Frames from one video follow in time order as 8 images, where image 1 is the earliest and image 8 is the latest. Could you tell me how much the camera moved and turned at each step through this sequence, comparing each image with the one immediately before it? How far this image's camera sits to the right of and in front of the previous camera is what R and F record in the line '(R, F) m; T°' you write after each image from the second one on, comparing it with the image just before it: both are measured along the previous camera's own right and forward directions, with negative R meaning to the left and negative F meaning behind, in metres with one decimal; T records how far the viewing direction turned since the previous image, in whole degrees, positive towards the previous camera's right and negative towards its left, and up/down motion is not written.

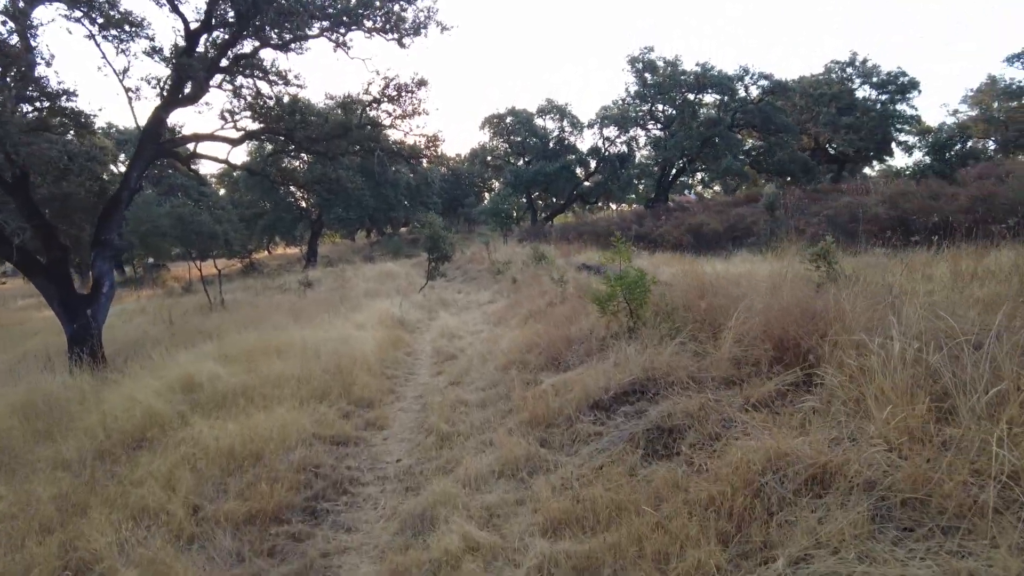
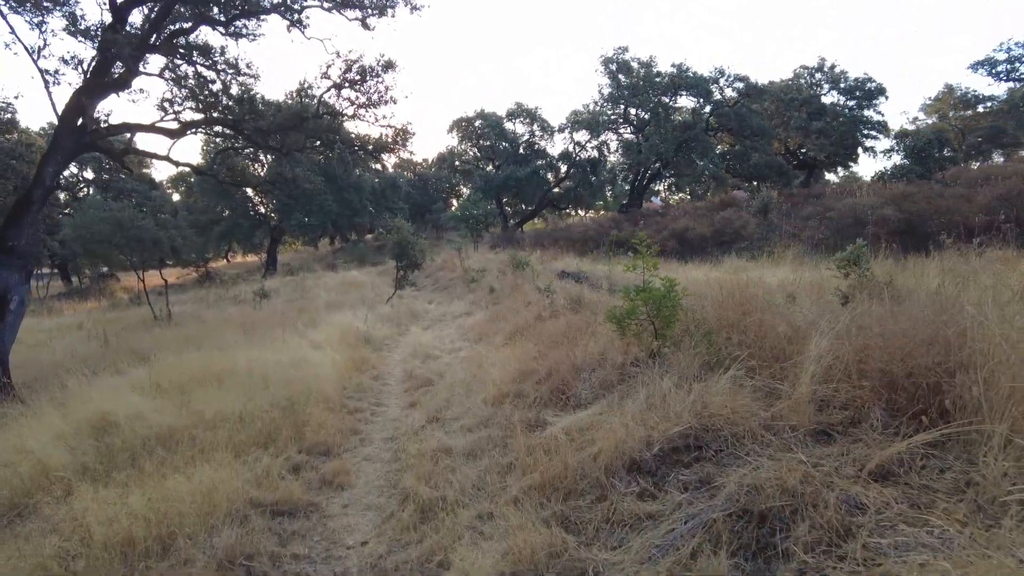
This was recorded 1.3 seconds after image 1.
(-0.2, +1.2) m; +3°
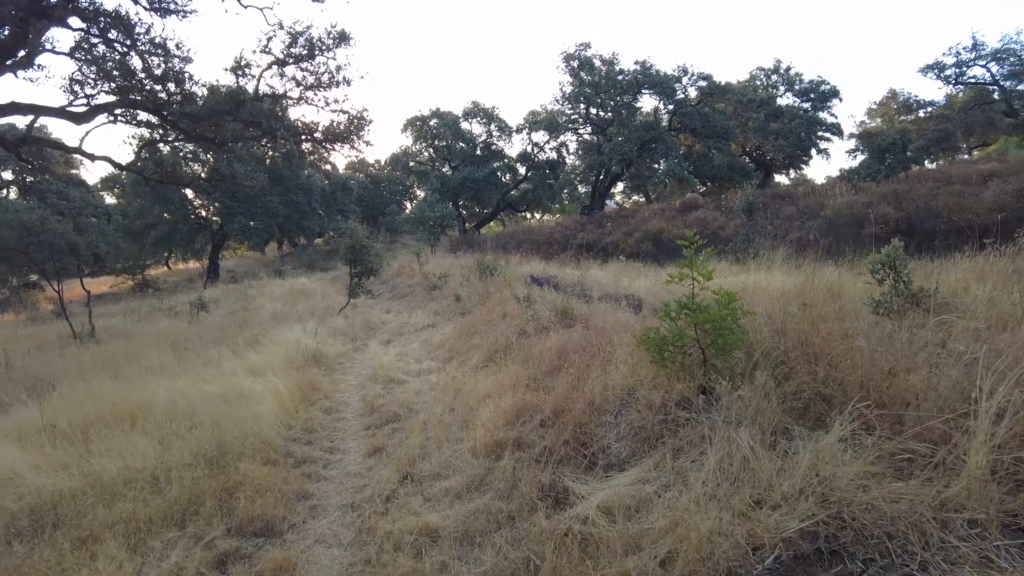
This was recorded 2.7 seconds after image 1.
(-0.3, +1.2) m; +4°
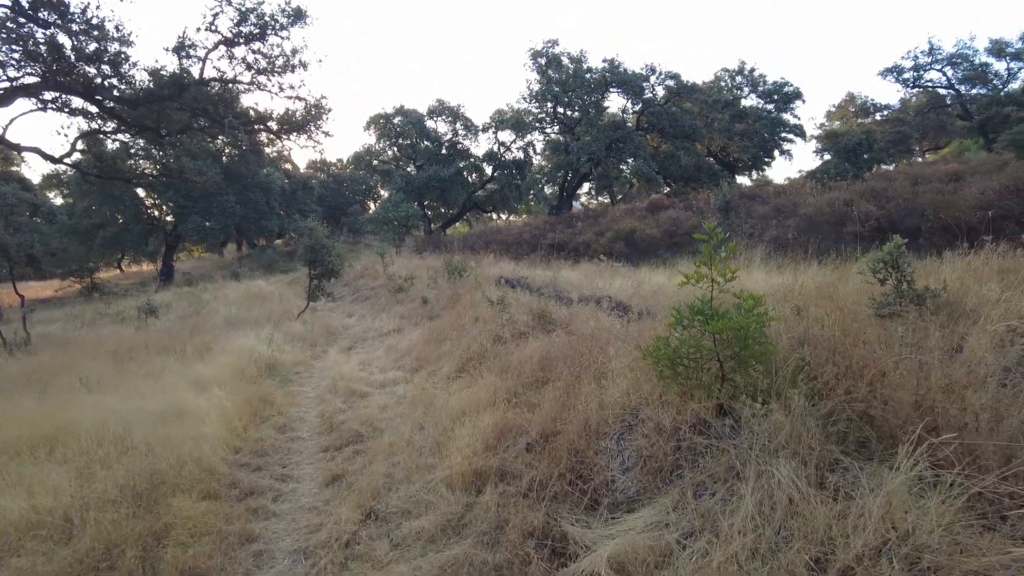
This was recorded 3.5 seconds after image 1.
(-0.1, +0.6) m; +3°
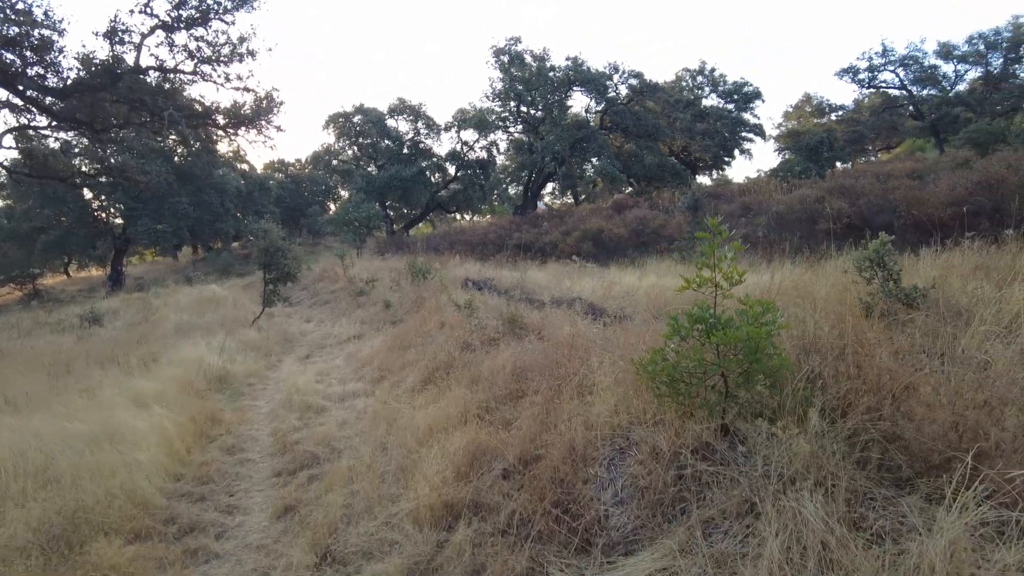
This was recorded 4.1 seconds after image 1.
(0.0, +0.4) m; +3°
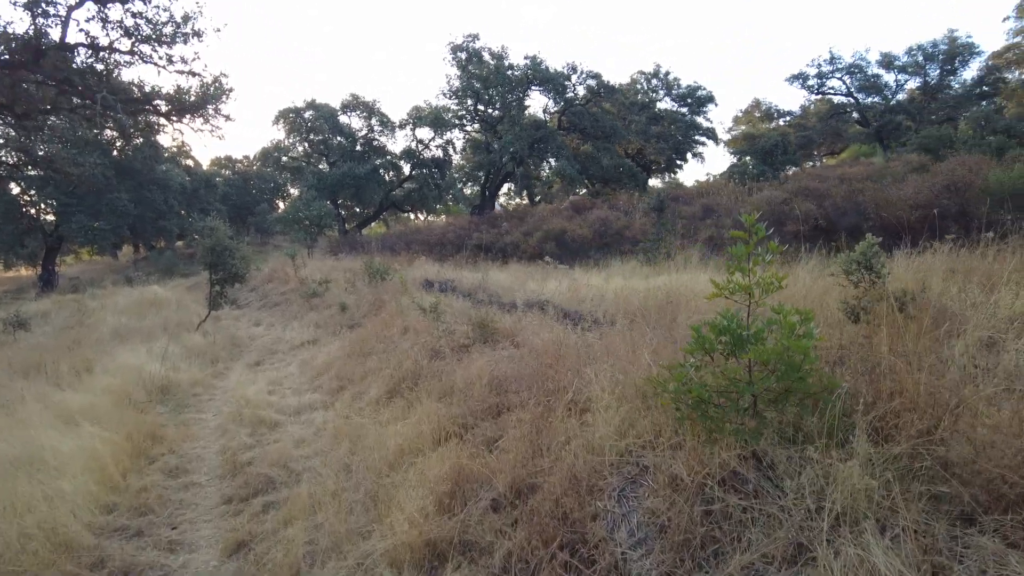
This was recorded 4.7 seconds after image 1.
(-0.2, +0.4) m; +4°
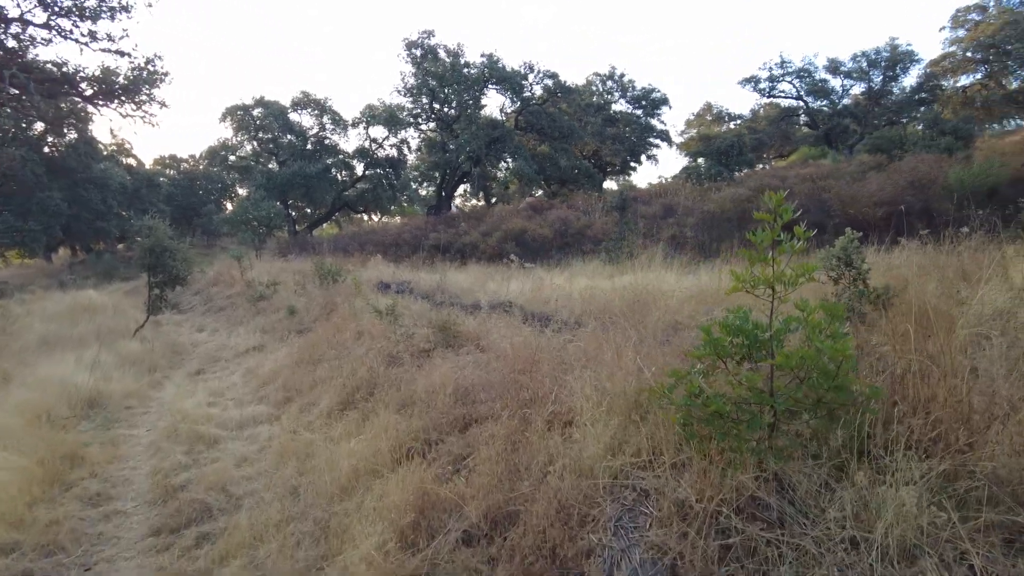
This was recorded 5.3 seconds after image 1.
(-0.1, +0.4) m; +4°
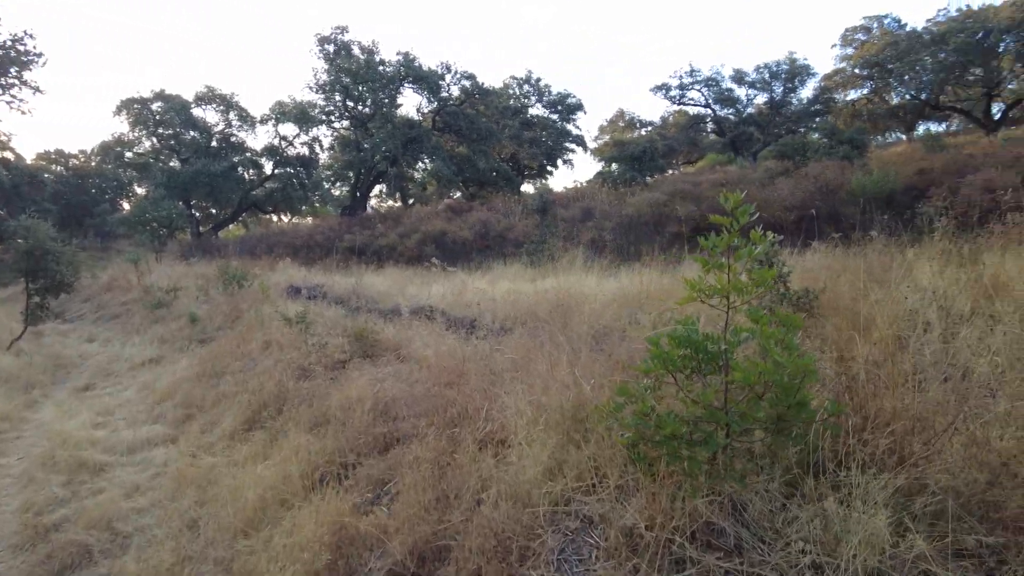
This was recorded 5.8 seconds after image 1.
(0.0, +0.2) m; +7°
